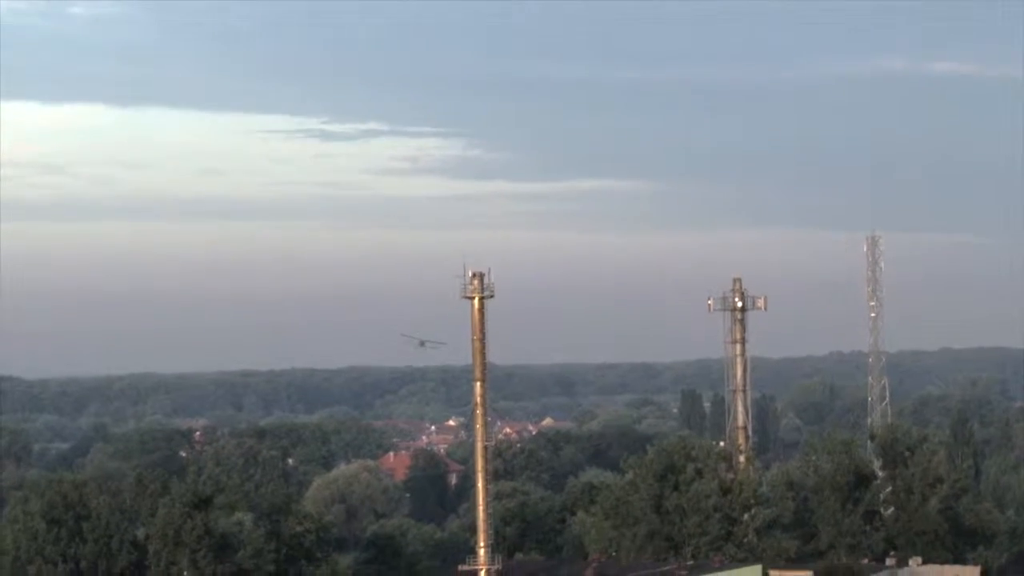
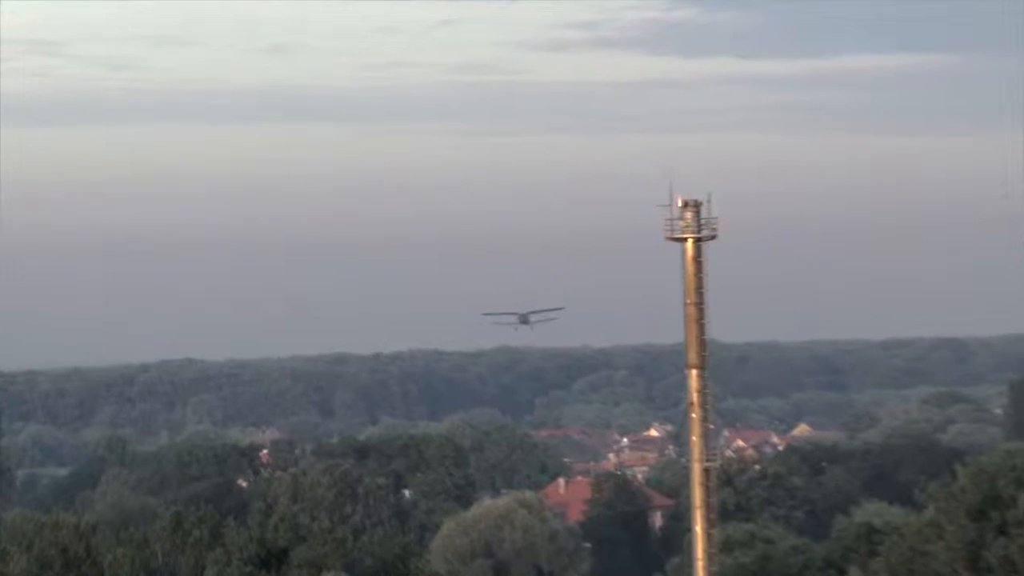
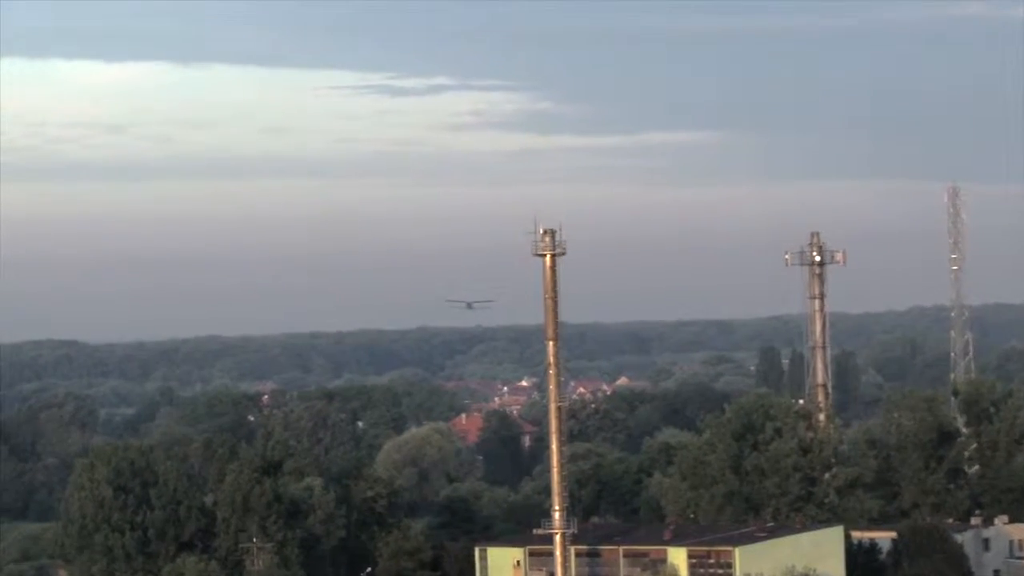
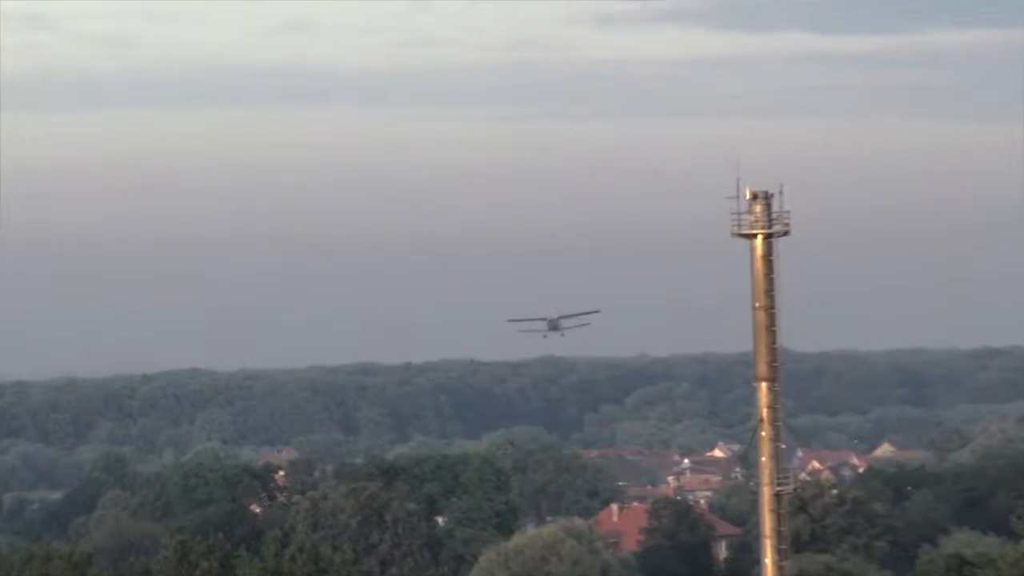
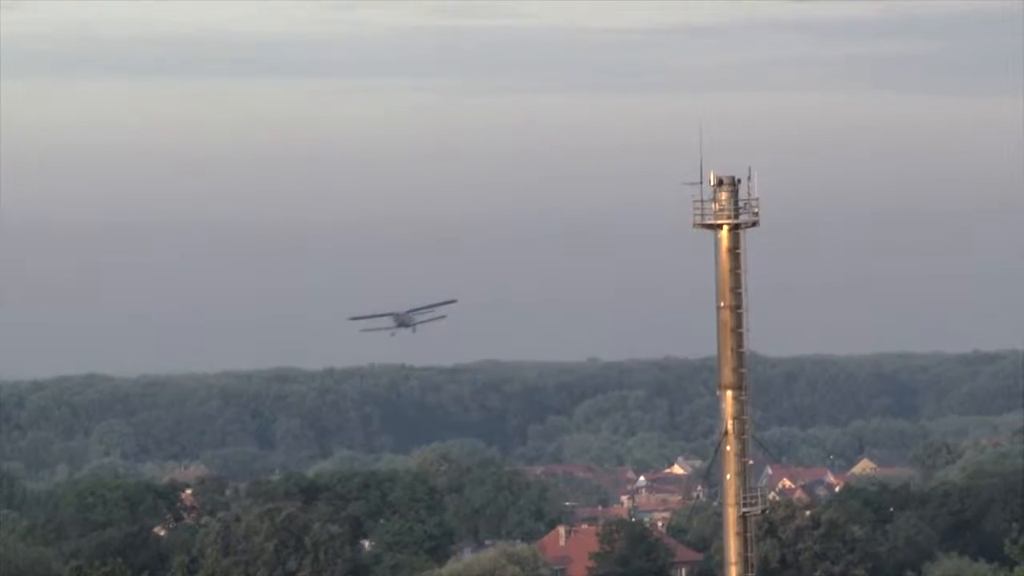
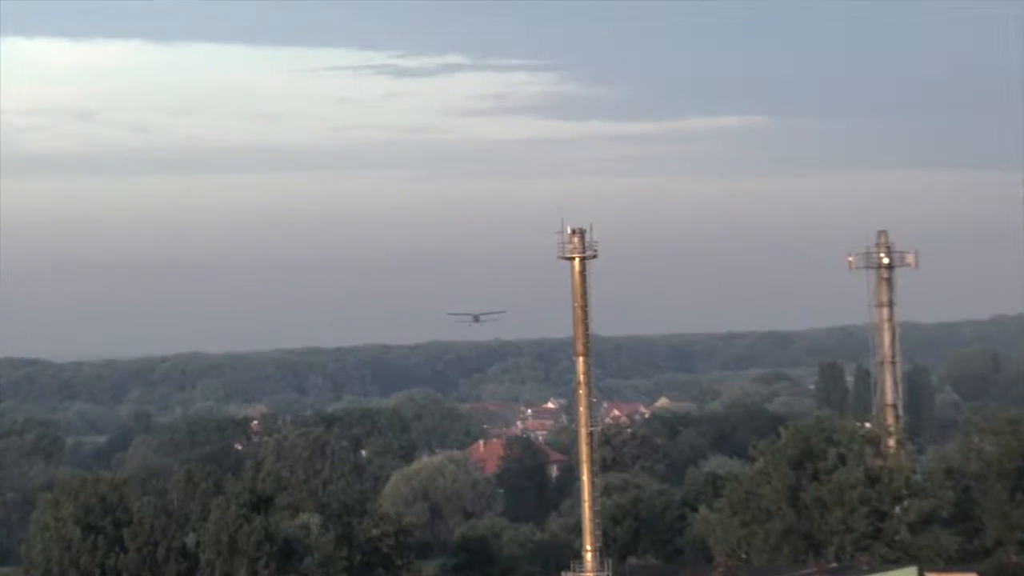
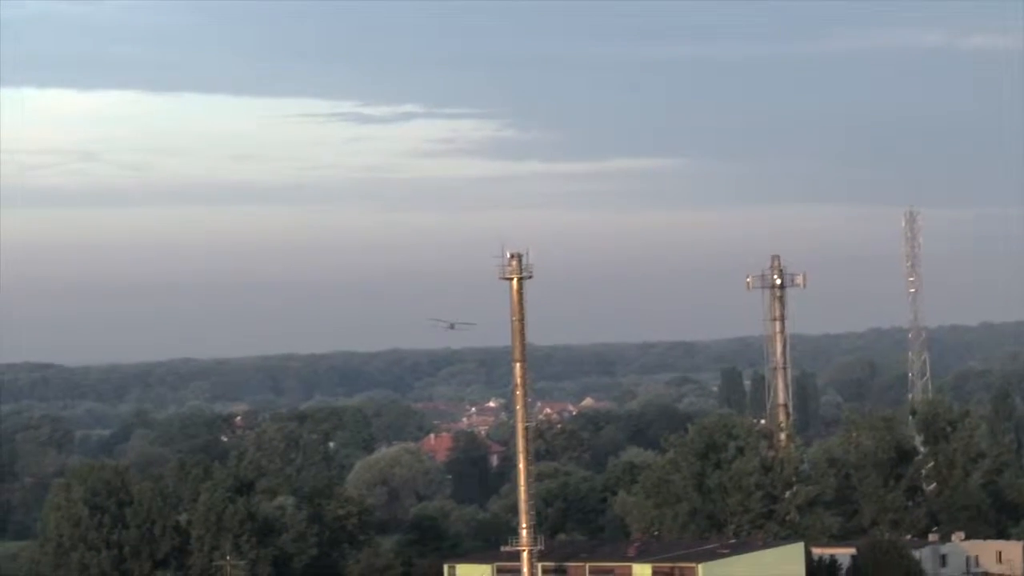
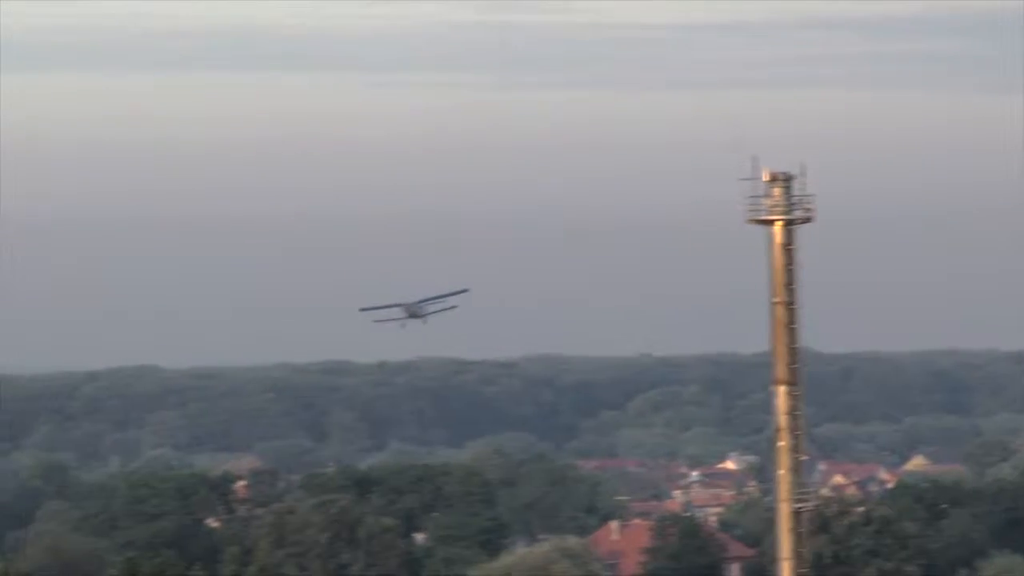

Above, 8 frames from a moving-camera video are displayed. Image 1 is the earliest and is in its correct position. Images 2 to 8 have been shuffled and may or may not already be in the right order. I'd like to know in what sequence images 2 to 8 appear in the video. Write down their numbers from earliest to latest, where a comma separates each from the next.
7, 3, 6, 2, 4, 5, 8
